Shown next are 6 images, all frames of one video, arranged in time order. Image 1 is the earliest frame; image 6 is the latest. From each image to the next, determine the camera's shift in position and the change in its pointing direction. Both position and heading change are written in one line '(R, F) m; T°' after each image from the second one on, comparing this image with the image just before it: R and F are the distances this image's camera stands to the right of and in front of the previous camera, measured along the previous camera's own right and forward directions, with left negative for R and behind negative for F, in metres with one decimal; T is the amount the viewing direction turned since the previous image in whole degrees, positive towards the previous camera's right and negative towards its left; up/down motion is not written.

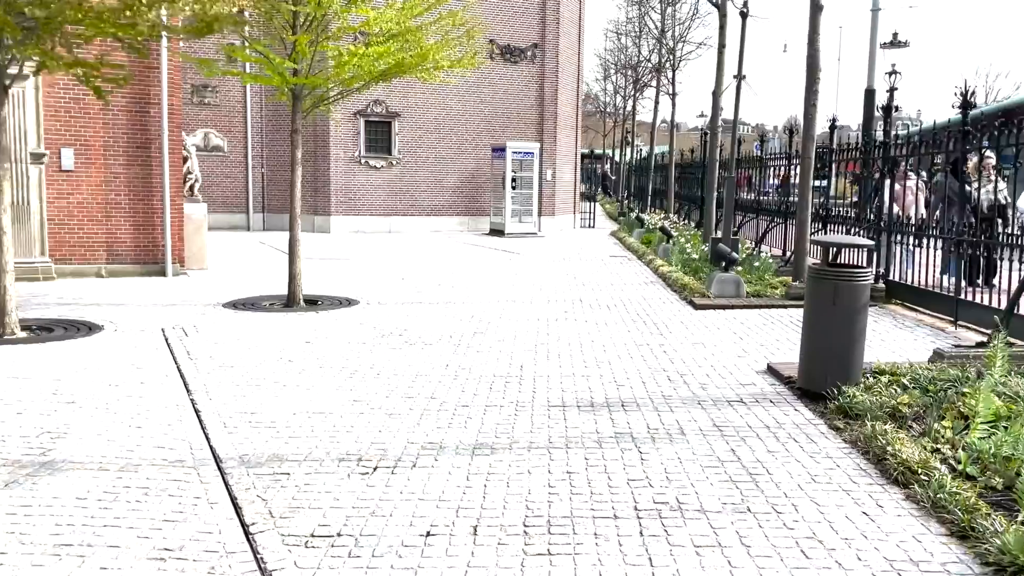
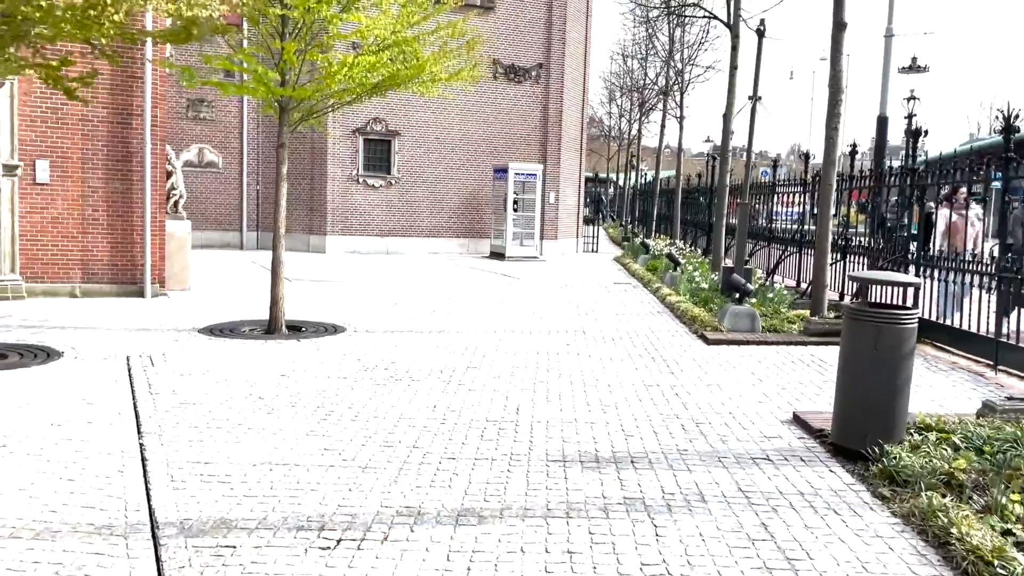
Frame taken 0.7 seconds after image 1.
(0.0, +0.8) m; 0°
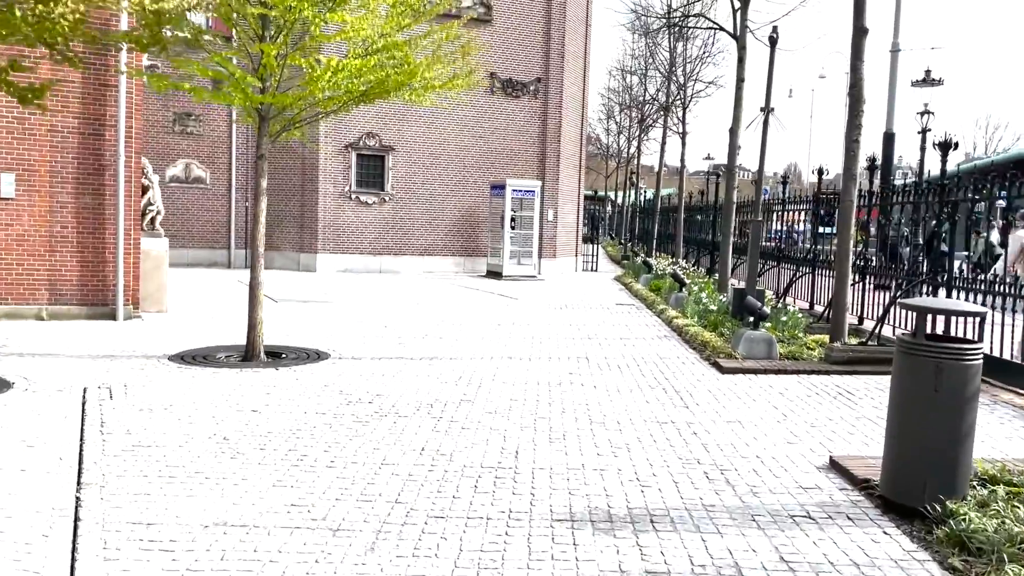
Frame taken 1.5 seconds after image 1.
(0.0, +0.8) m; 0°
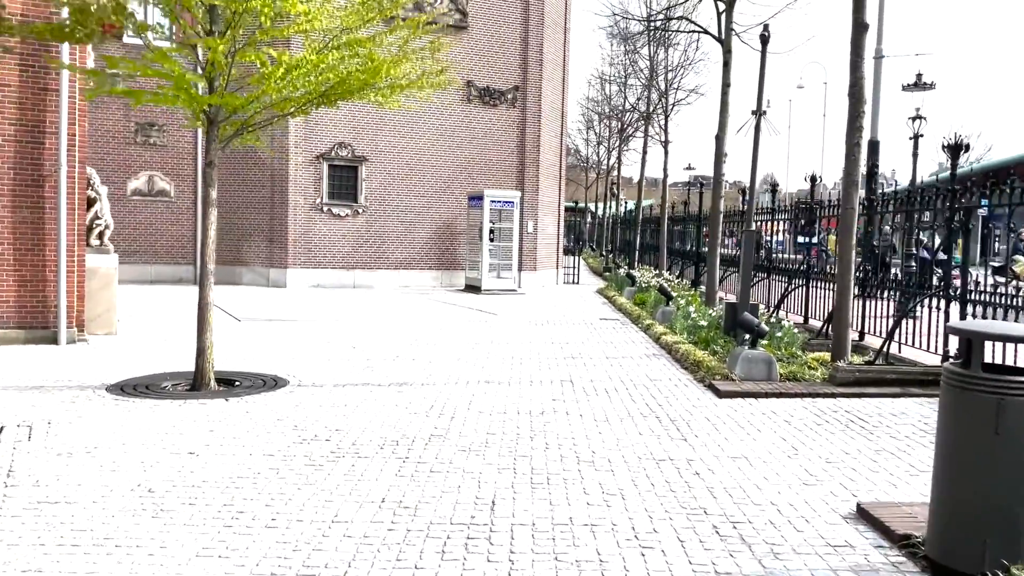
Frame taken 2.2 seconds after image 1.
(0.0, +0.8) m; +1°
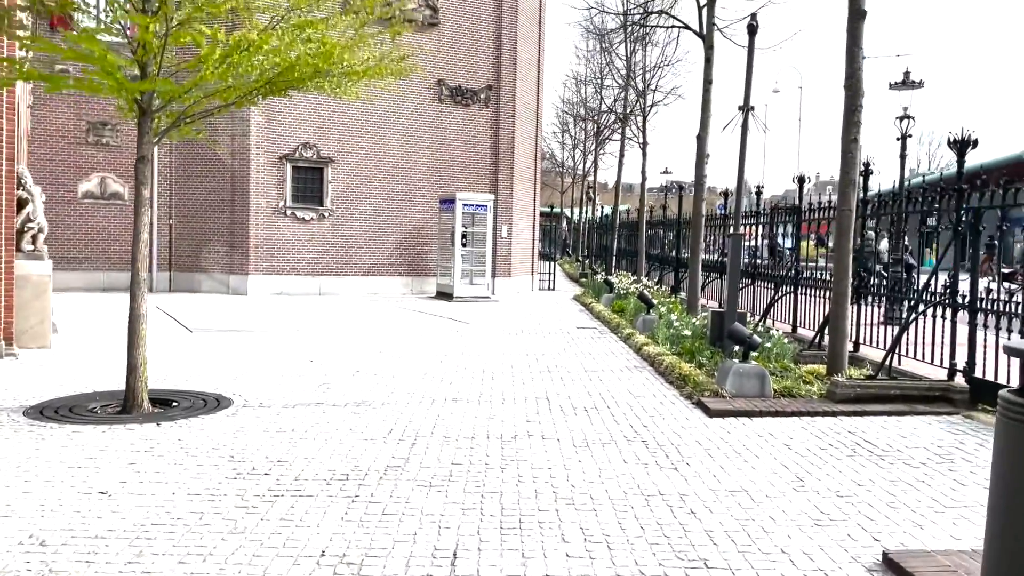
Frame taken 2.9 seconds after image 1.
(+0.1, +0.8) m; +2°
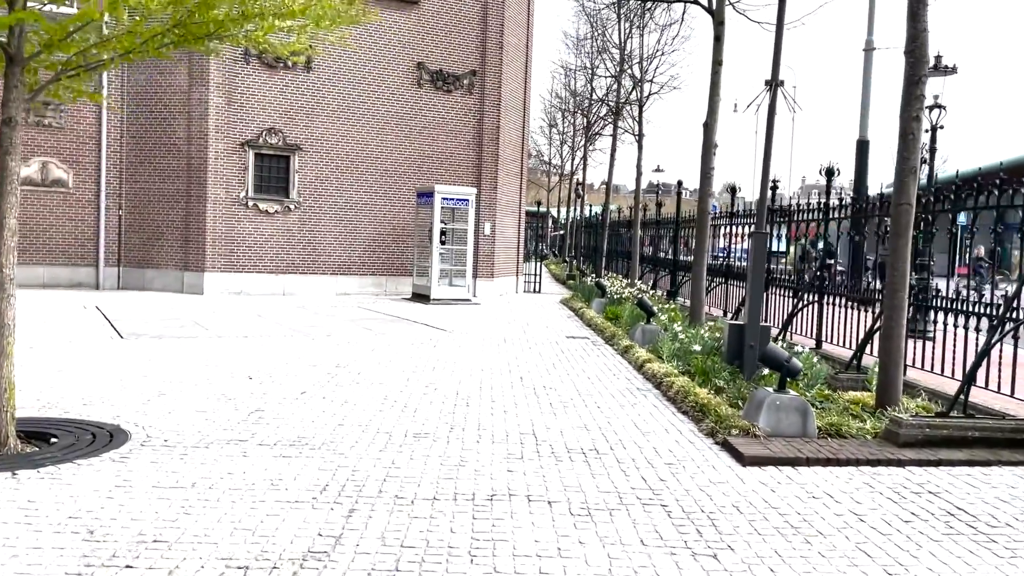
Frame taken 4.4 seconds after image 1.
(0.0, +1.7) m; +1°
